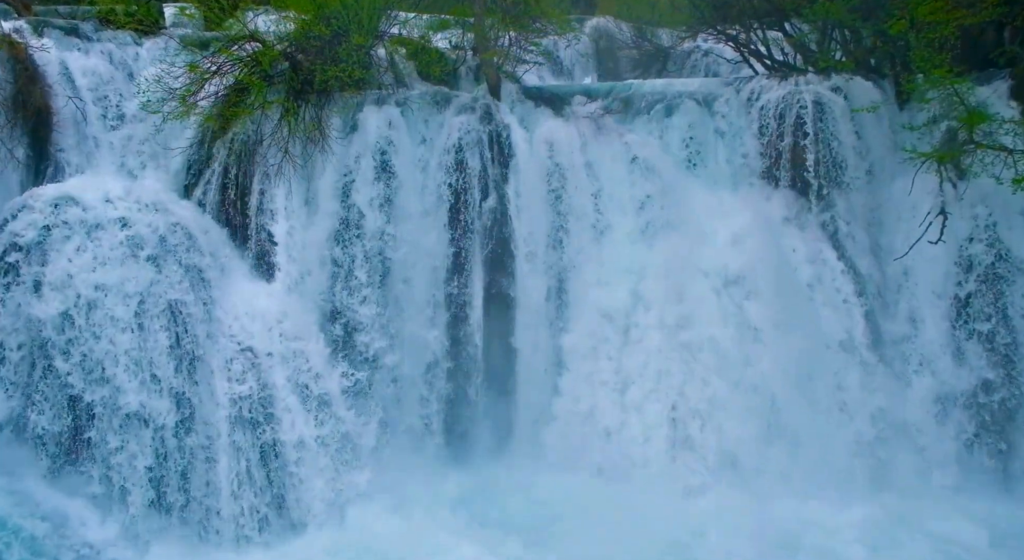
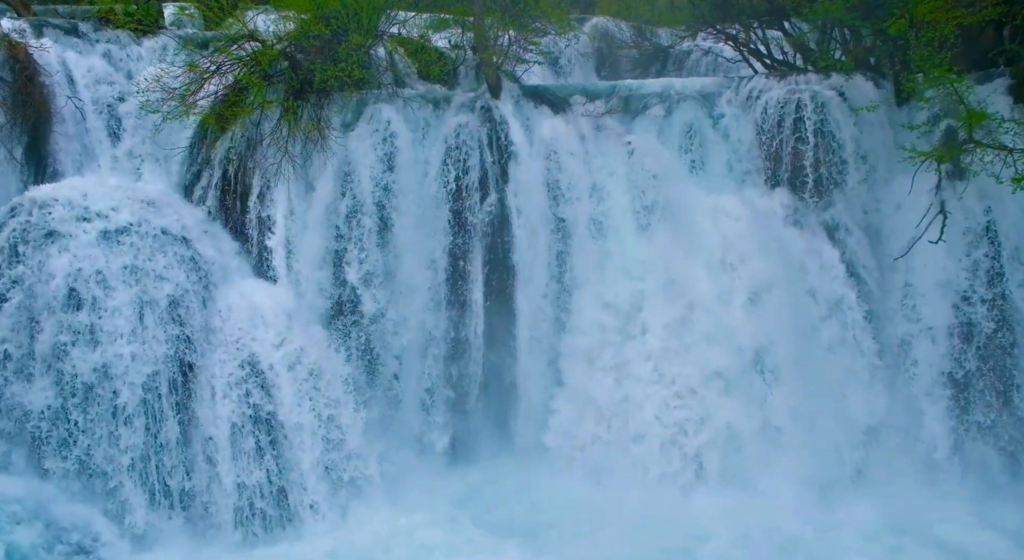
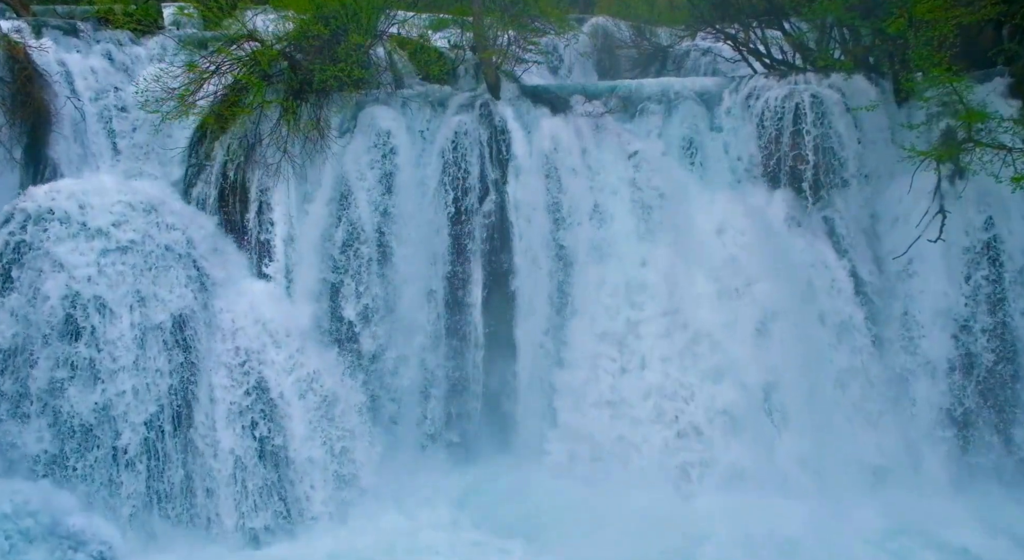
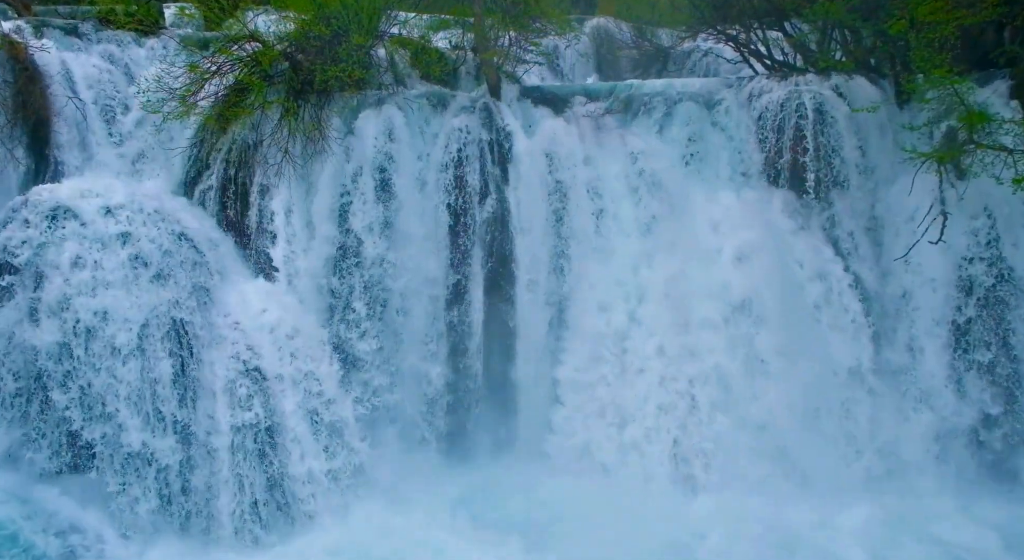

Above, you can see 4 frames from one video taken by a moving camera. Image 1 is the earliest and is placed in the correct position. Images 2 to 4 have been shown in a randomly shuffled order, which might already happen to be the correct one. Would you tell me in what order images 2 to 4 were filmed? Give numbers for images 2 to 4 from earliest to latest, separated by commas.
4, 2, 3
